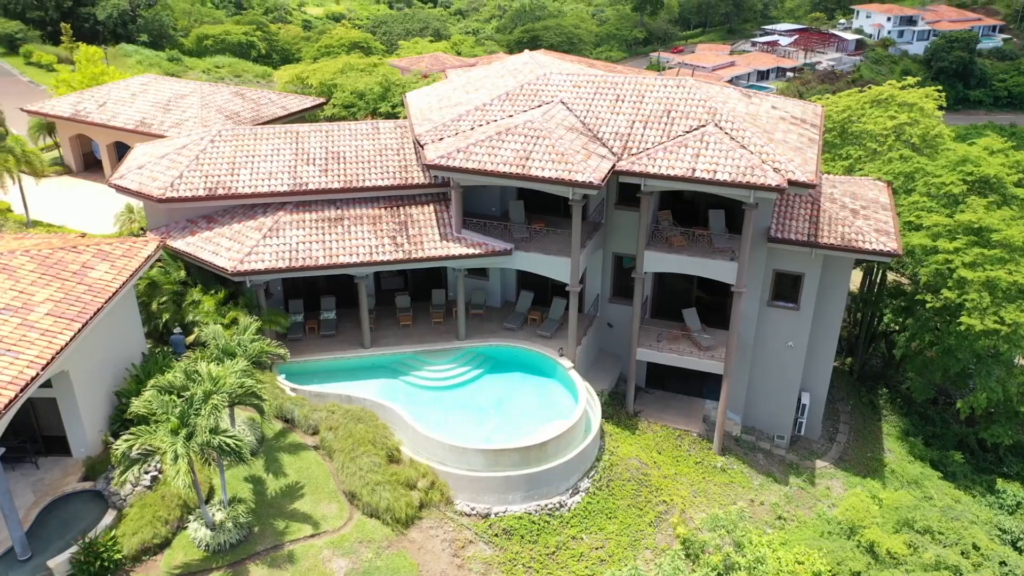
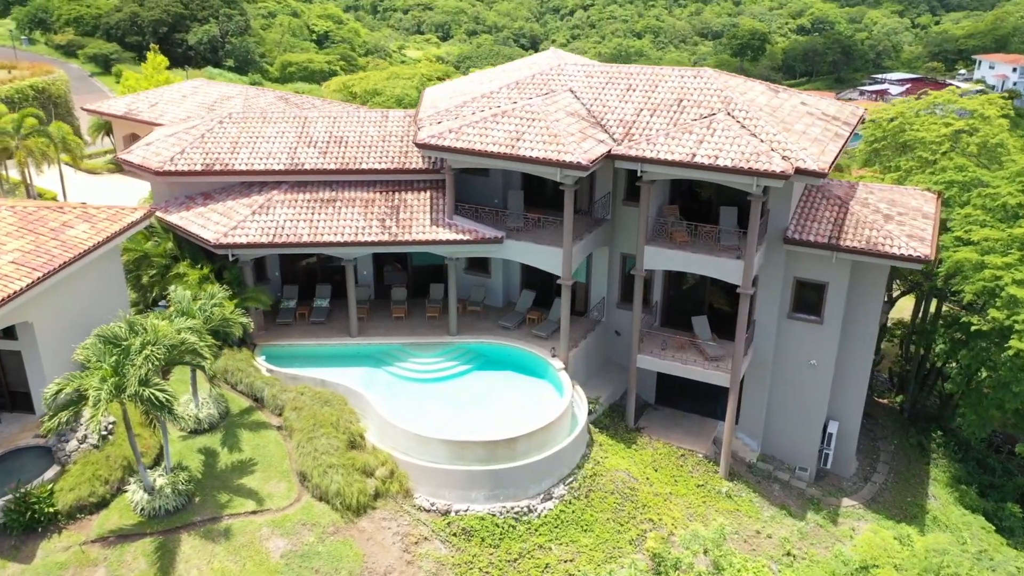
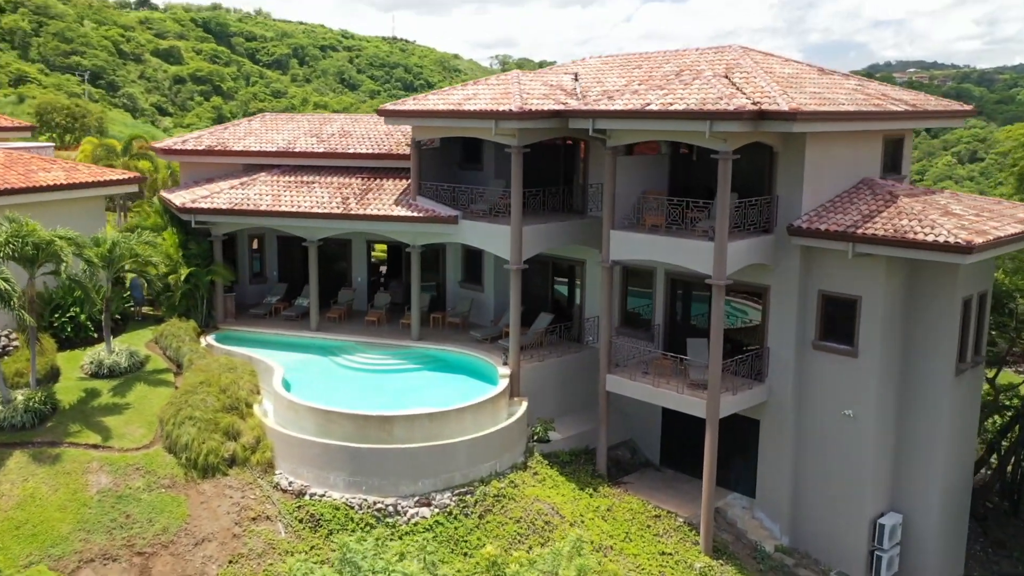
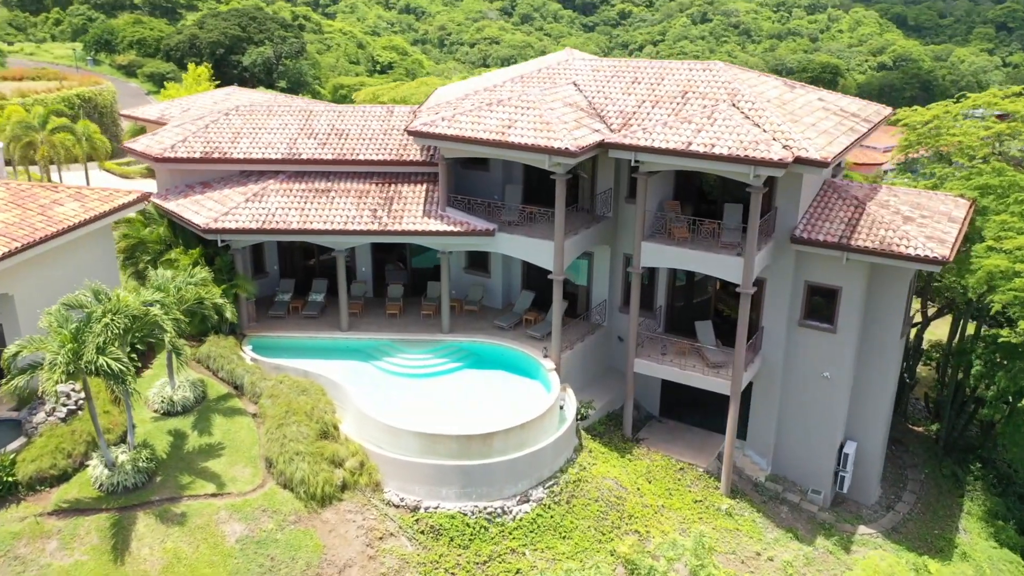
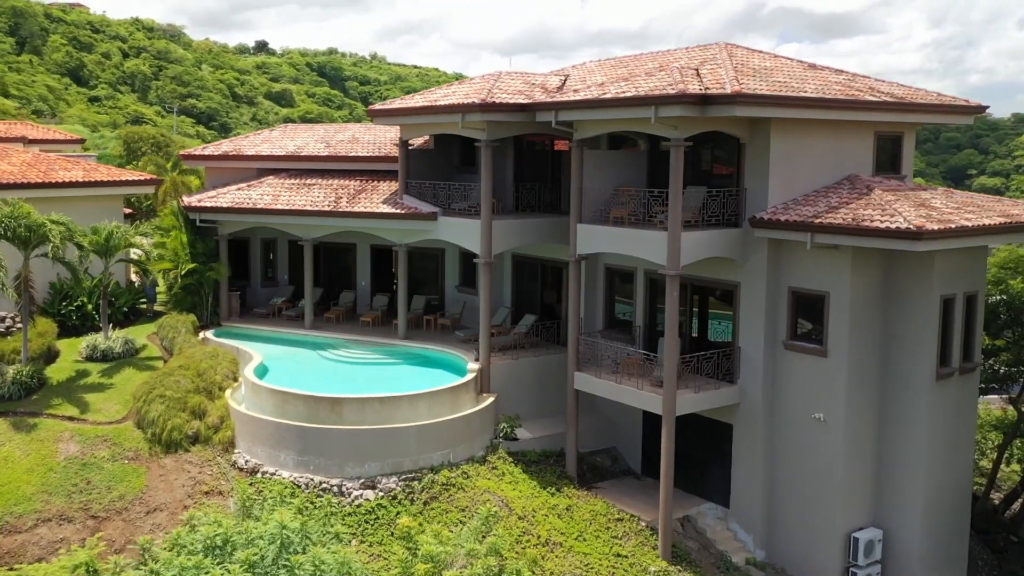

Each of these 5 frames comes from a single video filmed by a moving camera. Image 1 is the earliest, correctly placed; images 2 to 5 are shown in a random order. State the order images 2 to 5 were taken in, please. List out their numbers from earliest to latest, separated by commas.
2, 4, 3, 5
